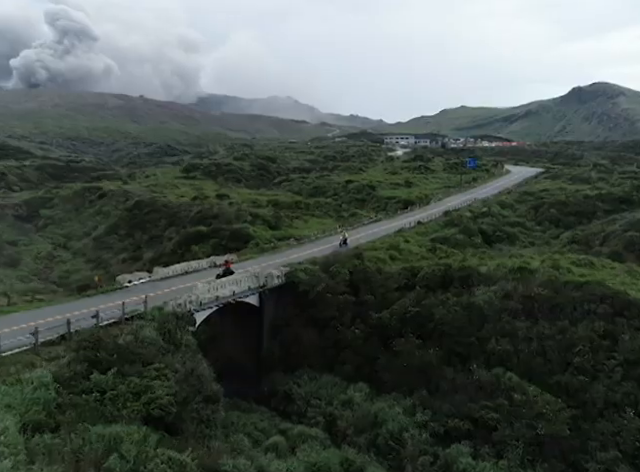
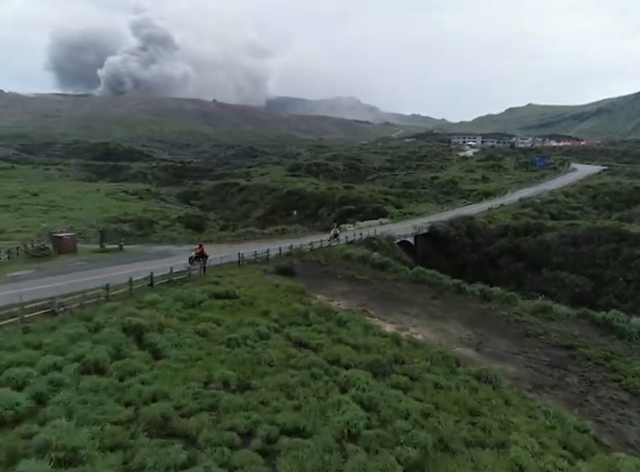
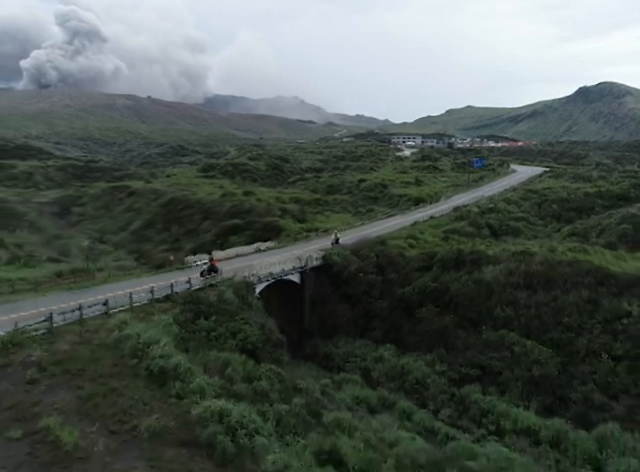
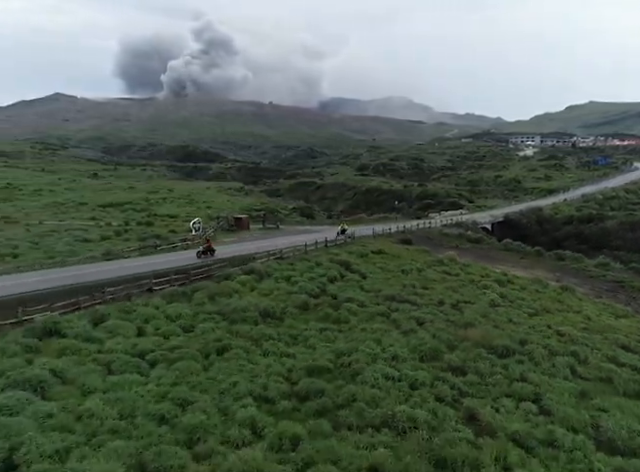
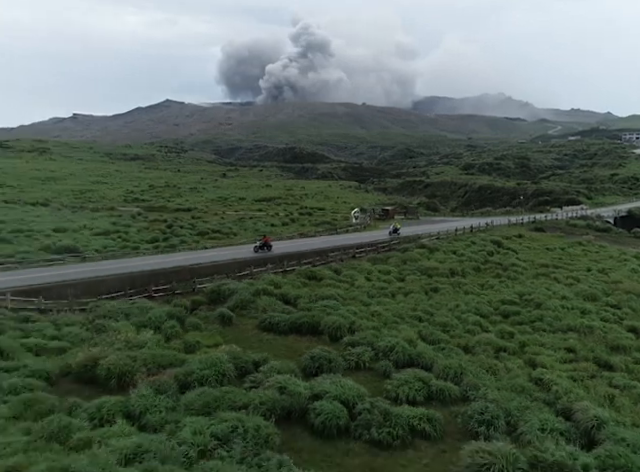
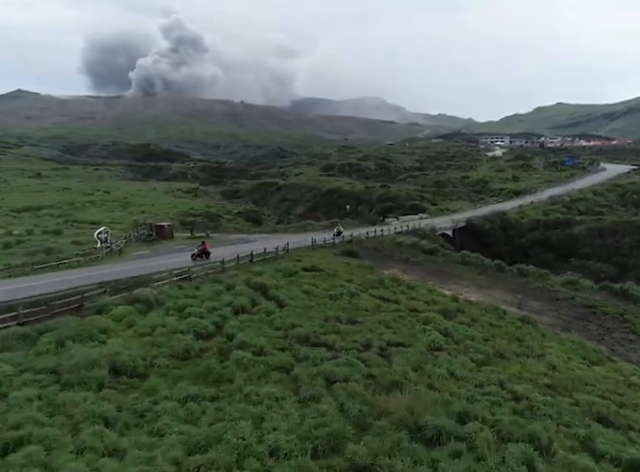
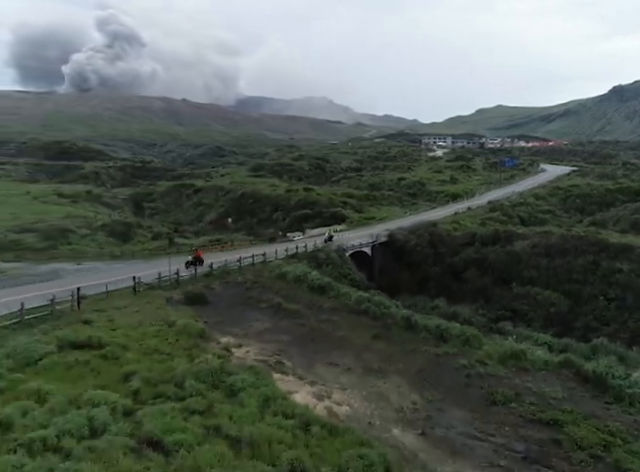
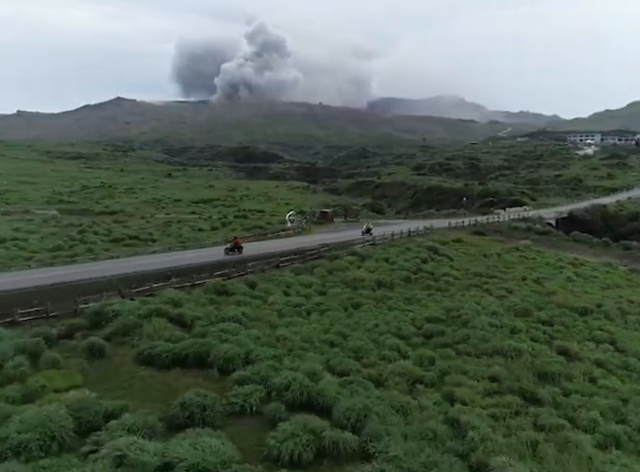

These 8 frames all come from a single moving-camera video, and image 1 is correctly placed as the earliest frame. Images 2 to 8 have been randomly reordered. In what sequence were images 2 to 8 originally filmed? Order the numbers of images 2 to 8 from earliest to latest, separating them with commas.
3, 7, 2, 6, 4, 8, 5
